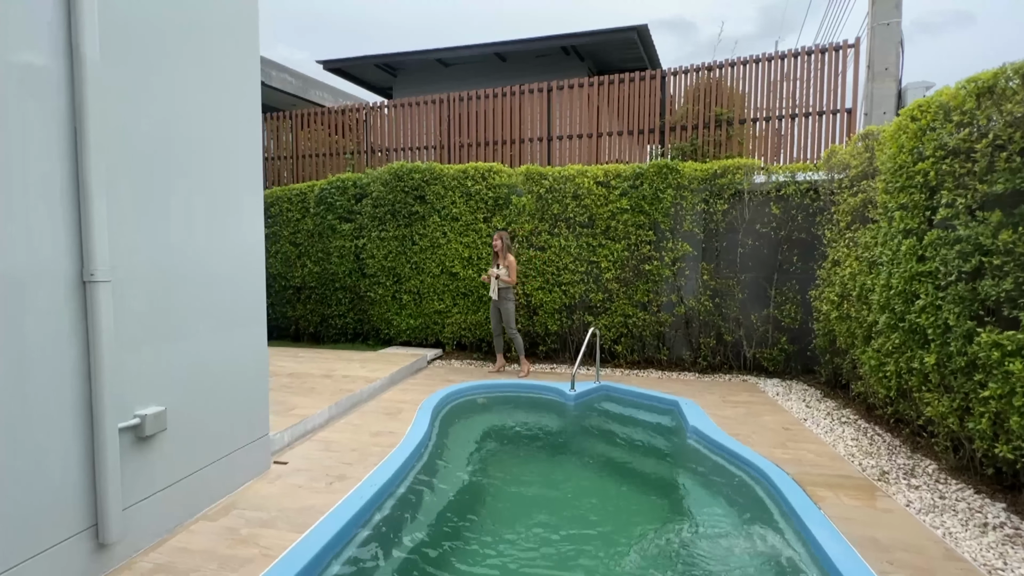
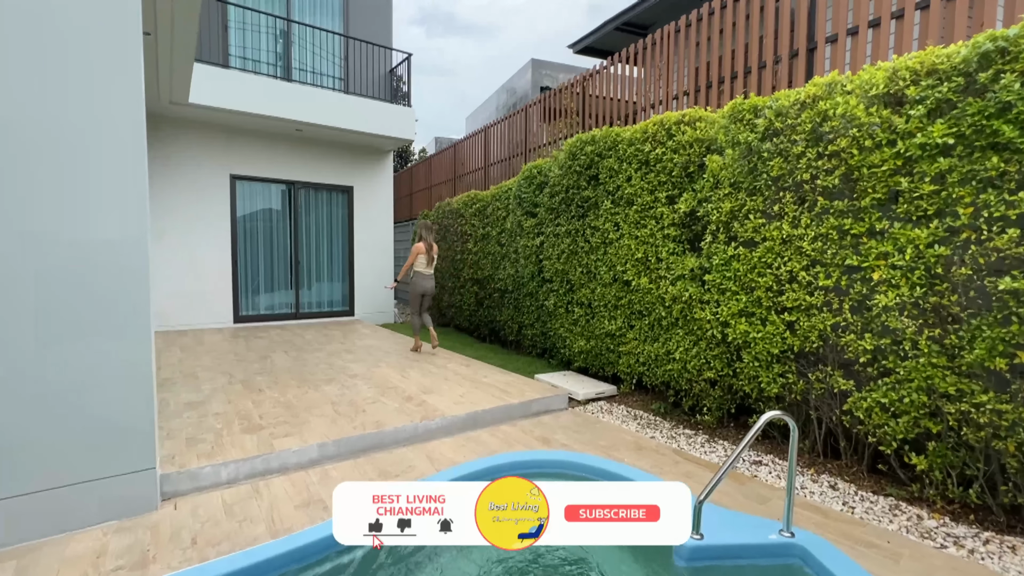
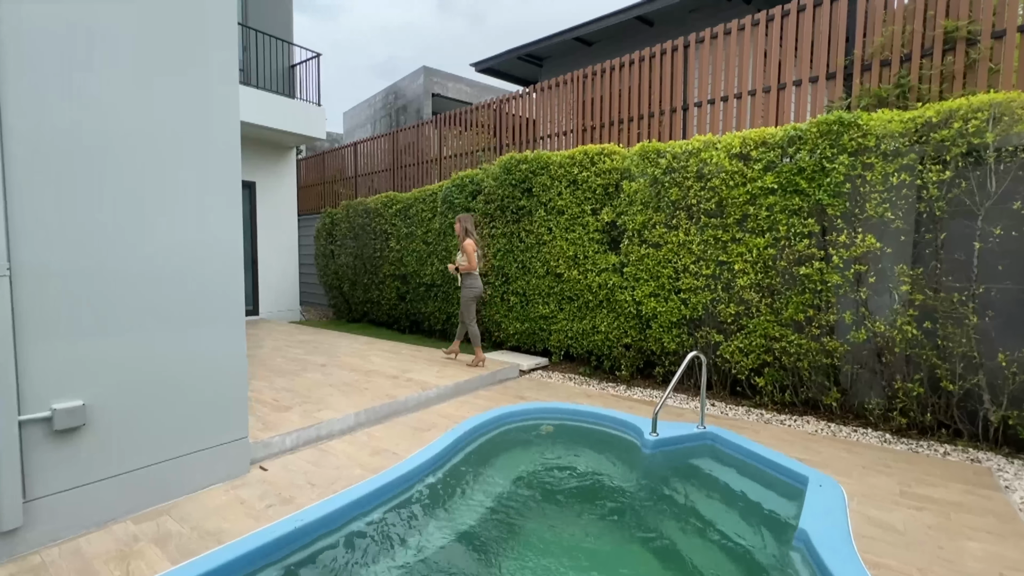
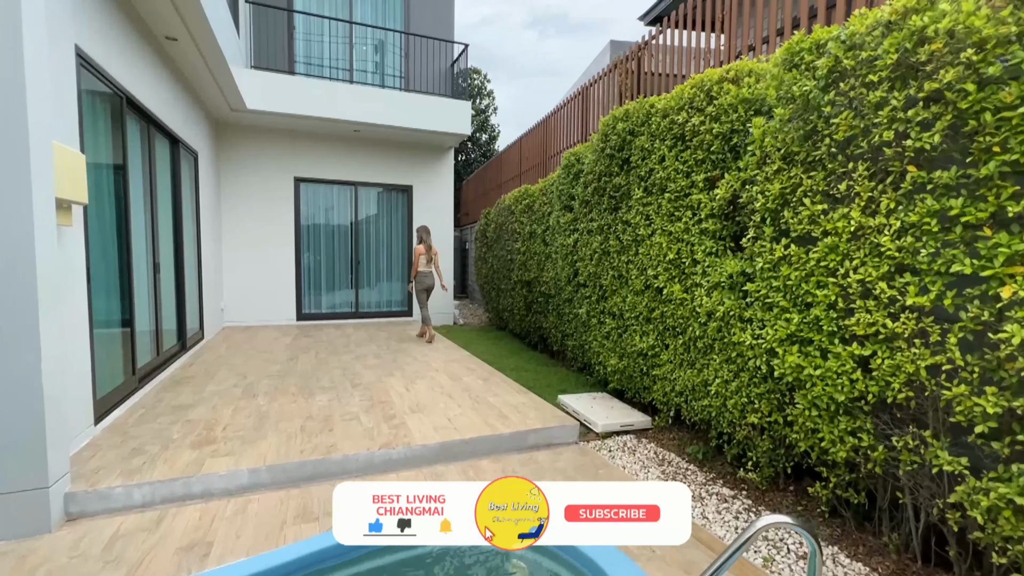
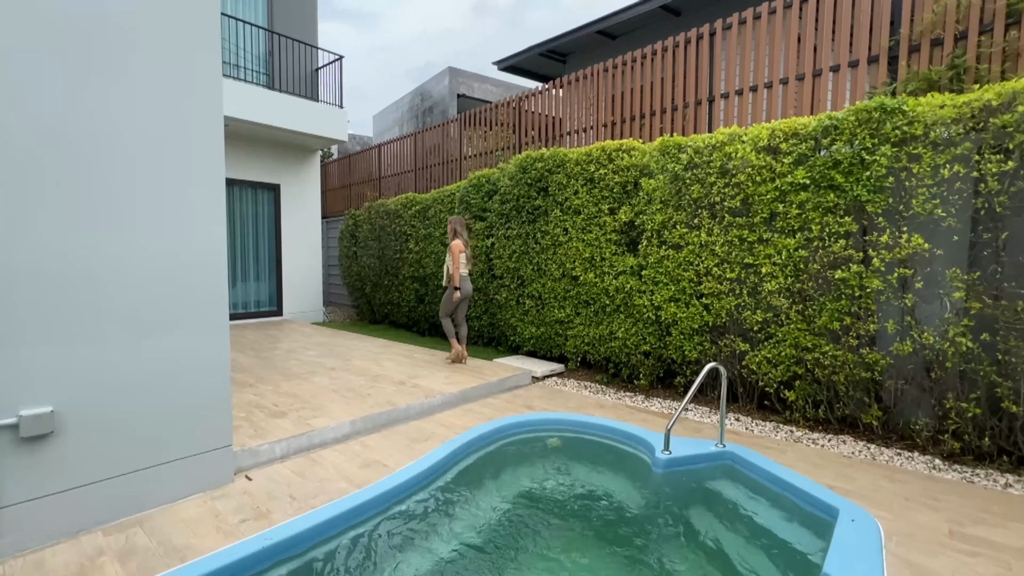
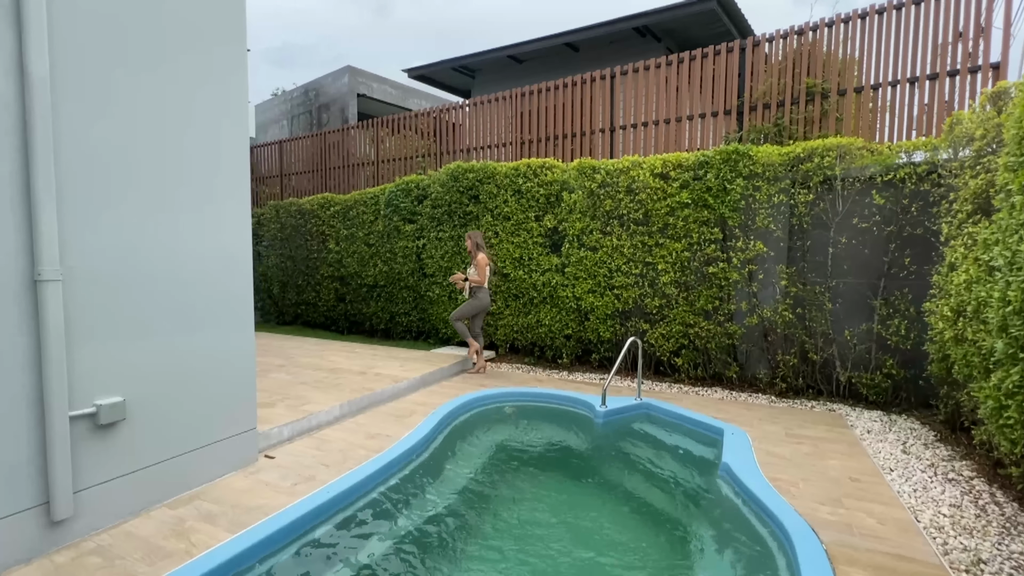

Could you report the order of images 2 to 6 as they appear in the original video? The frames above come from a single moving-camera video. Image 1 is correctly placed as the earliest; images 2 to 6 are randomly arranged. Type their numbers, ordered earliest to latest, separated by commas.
6, 3, 5, 2, 4
